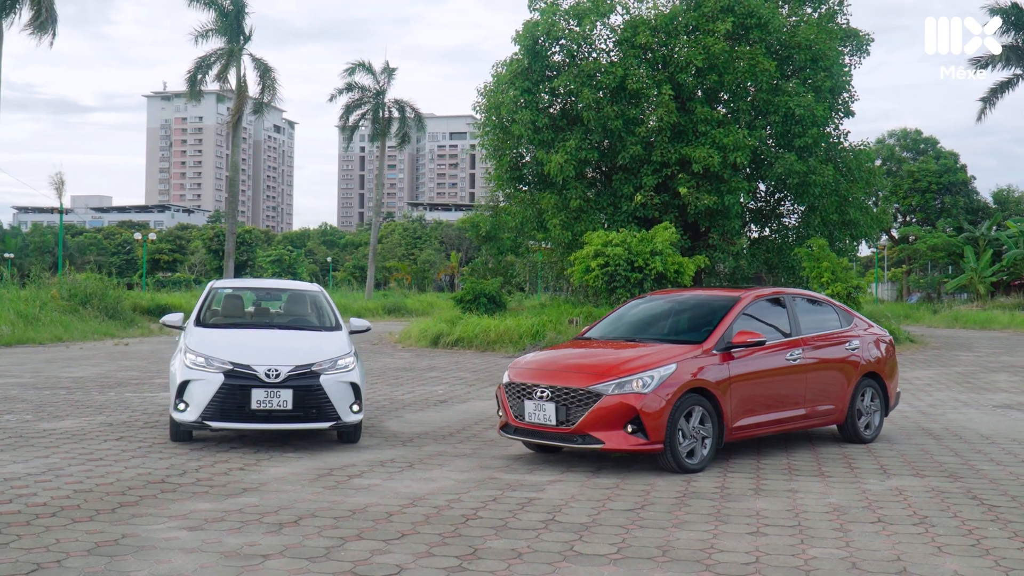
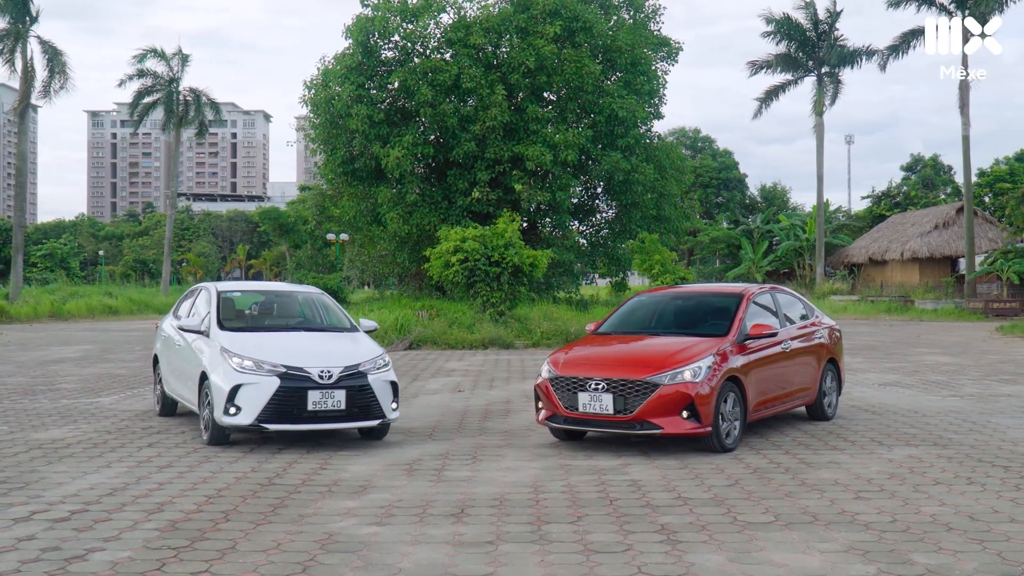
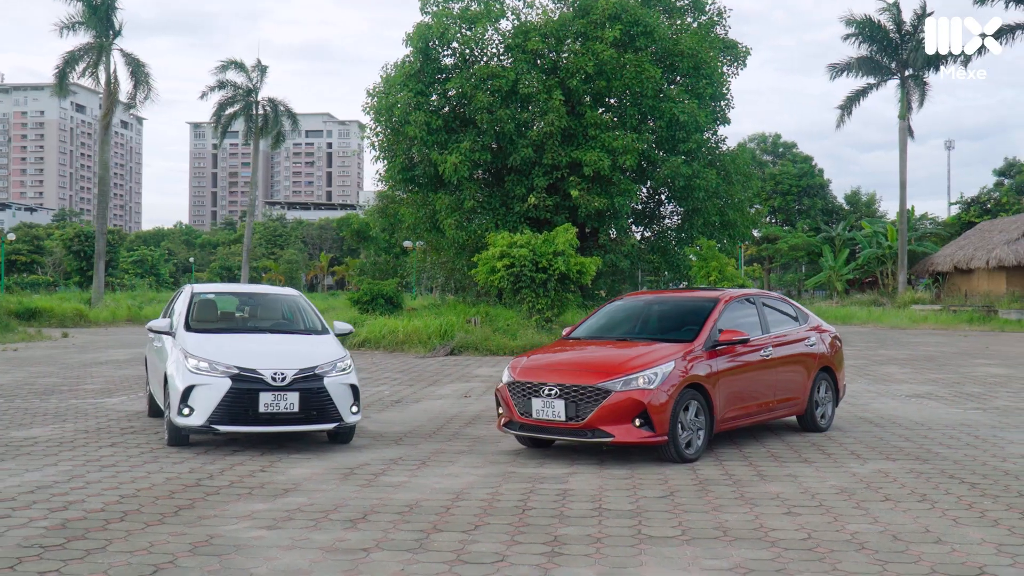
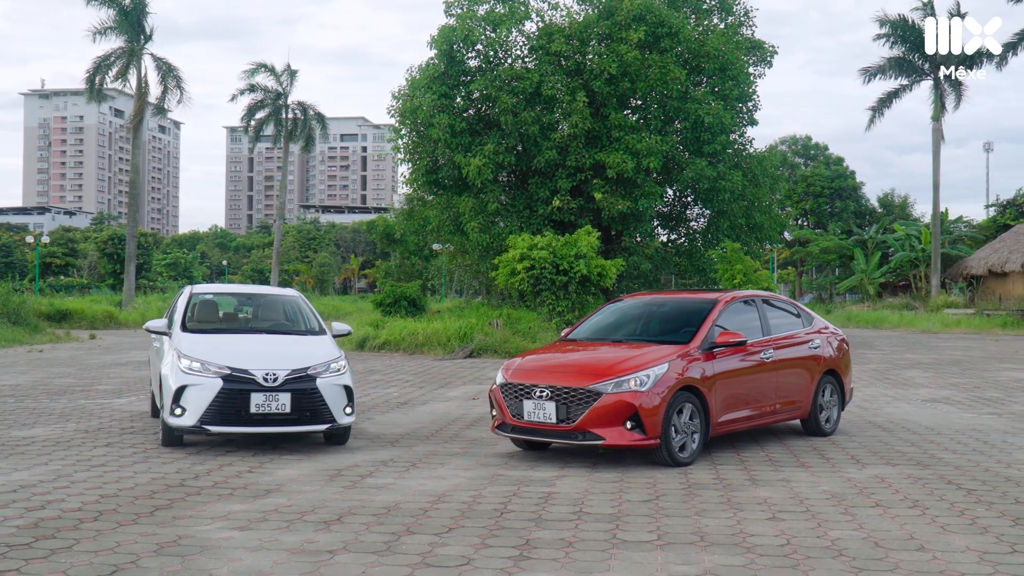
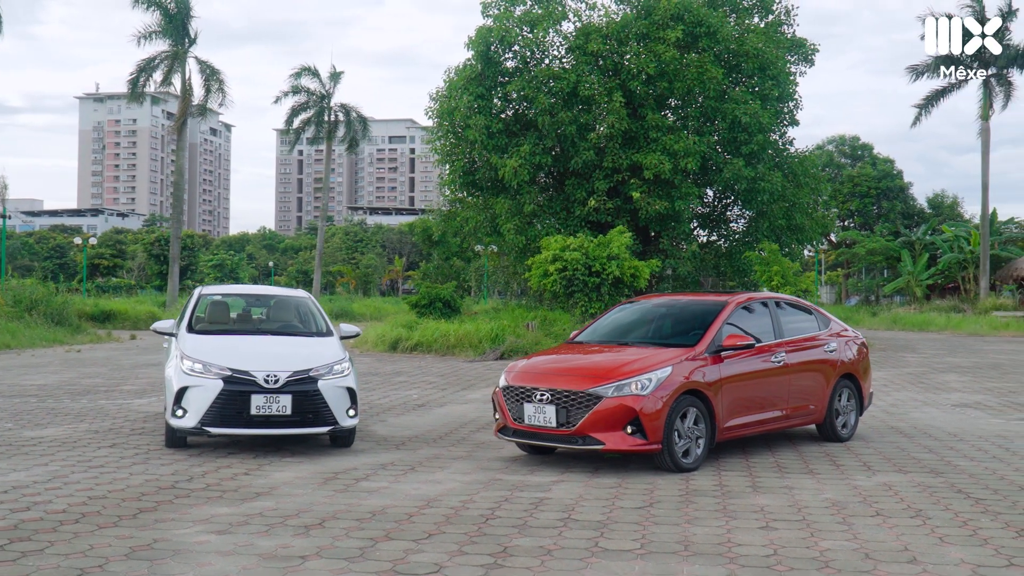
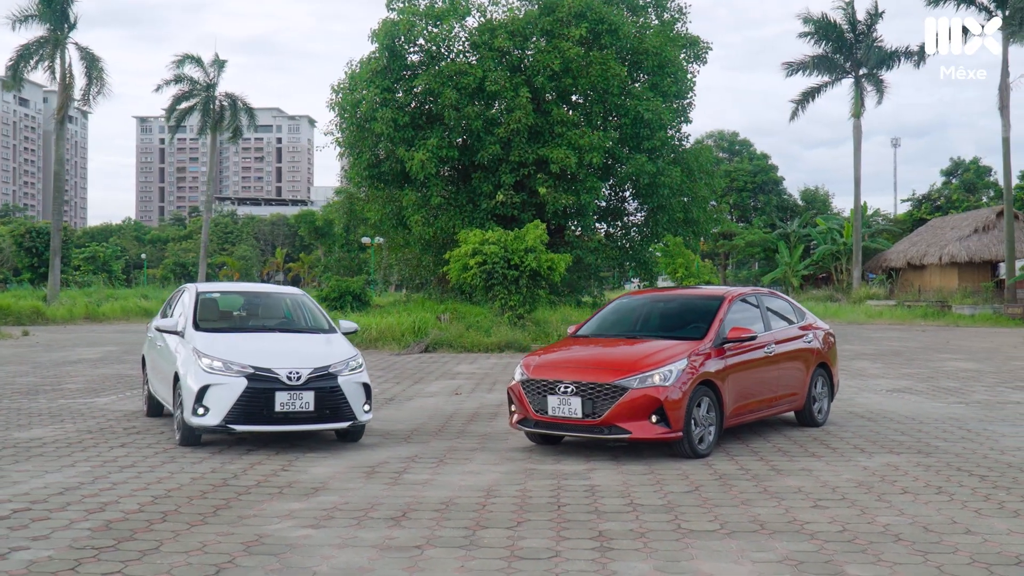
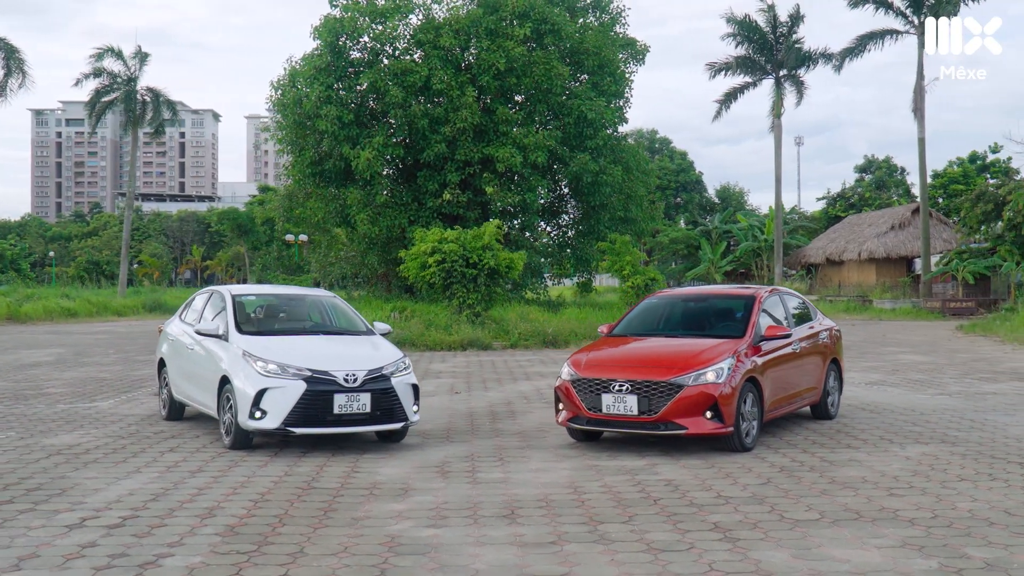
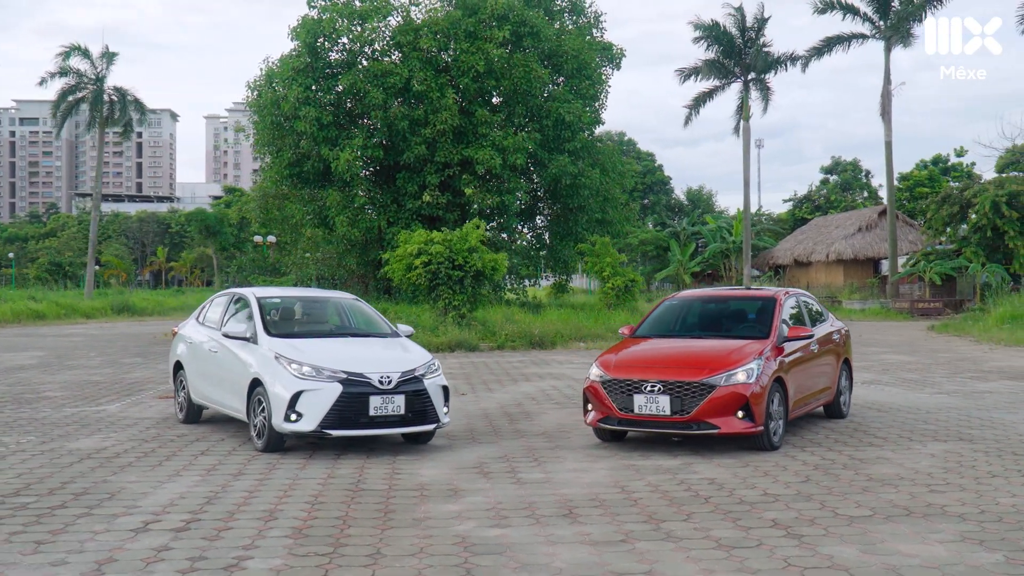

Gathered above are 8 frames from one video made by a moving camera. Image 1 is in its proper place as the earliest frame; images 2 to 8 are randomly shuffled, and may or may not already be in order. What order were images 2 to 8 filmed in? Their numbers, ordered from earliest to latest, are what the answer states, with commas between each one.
5, 4, 3, 6, 2, 7, 8
